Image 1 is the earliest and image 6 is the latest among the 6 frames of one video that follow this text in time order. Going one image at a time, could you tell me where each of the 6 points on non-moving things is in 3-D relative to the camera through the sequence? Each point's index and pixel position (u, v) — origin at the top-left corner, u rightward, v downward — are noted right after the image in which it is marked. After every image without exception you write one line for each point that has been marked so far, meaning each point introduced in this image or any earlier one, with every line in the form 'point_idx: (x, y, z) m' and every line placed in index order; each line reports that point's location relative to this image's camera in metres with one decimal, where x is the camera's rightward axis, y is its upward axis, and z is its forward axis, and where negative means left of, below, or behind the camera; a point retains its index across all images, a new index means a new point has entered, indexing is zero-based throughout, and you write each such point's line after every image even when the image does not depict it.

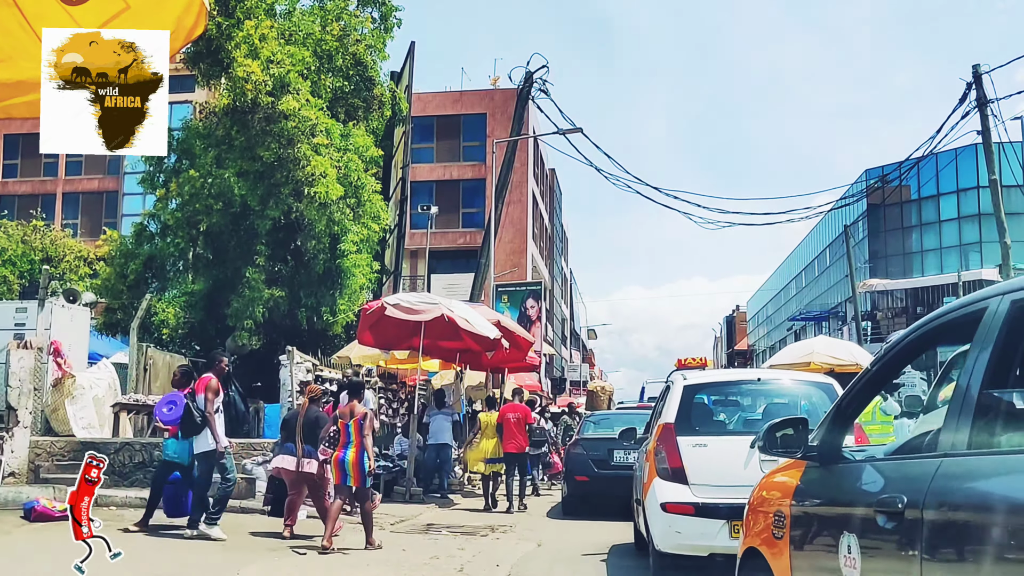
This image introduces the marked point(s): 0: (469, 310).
0: (-0.6, -0.3, +13.3) m
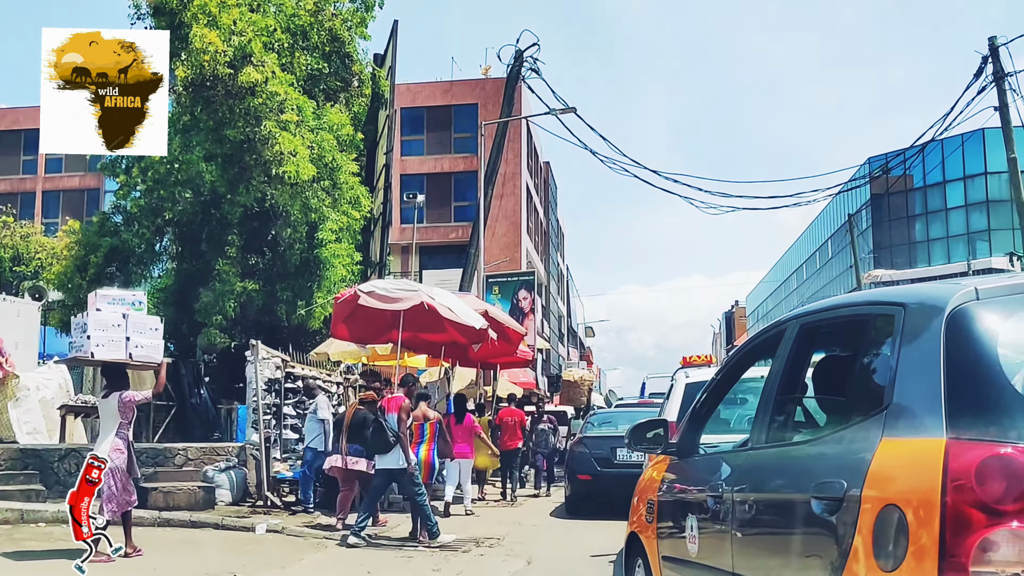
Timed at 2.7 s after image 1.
0: (-0.8, -0.1, +12.1) m
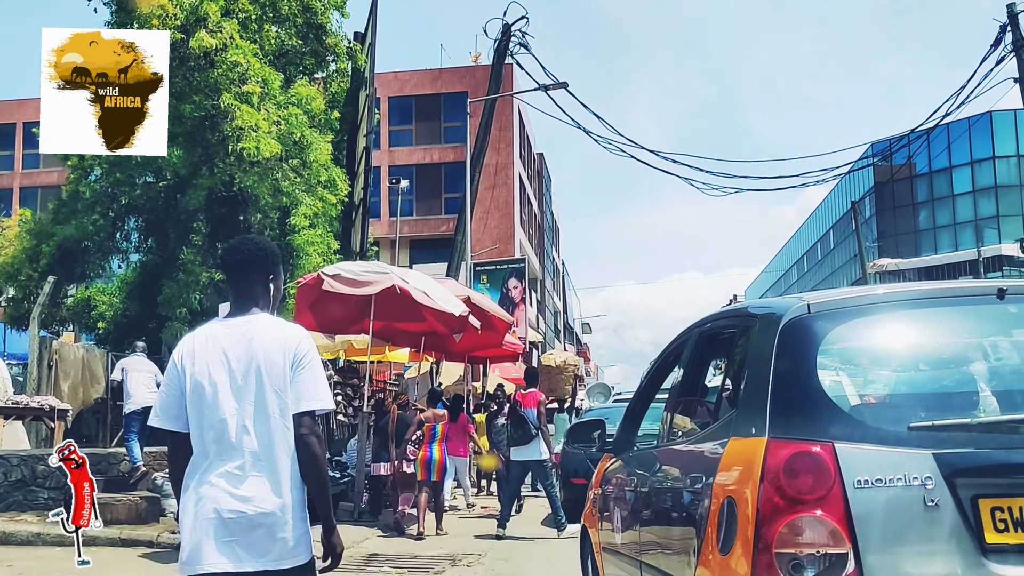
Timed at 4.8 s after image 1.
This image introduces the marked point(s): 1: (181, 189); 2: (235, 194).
0: (-0.9, +0.1, +10.8) m
1: (-5.6, +1.7, +16.3) m
2: (-4.8, +1.6, +16.6) m
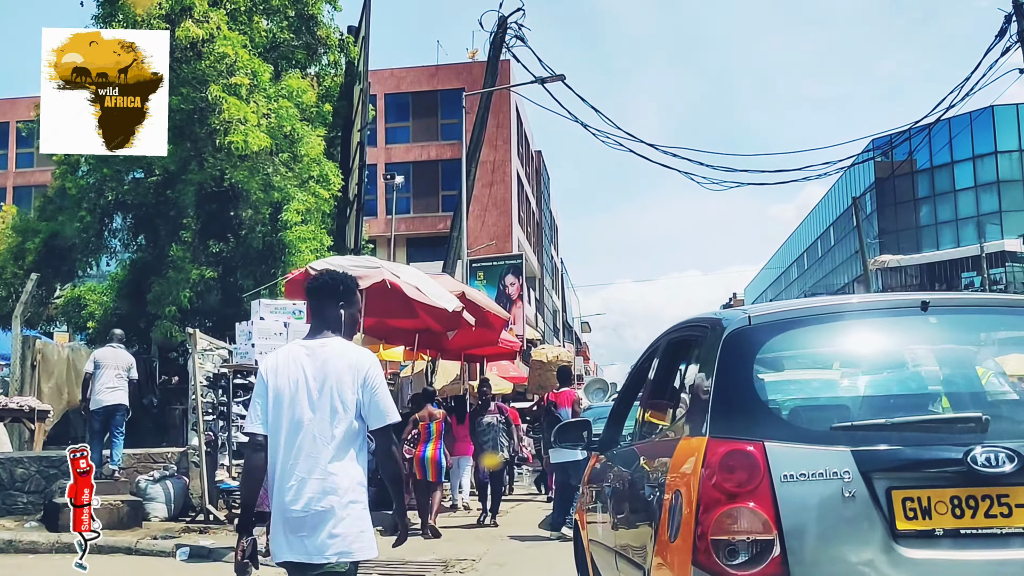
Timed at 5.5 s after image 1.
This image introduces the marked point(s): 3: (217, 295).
0: (-1.0, +0.1, +10.5) m
1: (-5.7, +1.7, +15.9) m
2: (-4.9, +1.7, +16.2) m
3: (-5.0, -0.1, +16.5) m
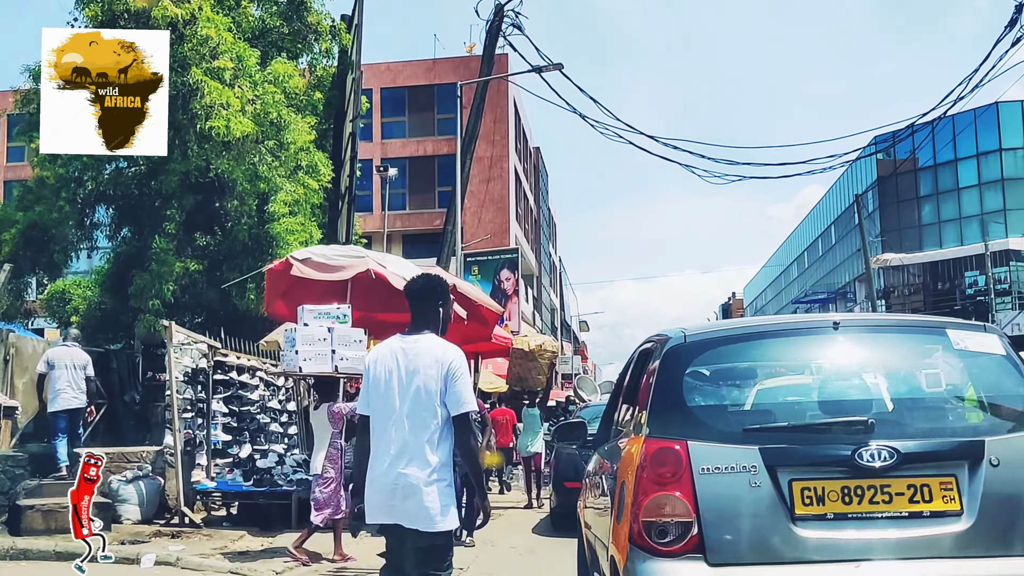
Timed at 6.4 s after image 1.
0: (-1.0, +0.2, +9.9) m
1: (-5.8, +1.8, +15.4) m
2: (-4.9, +1.8, +15.7) m
3: (-5.1, 0.0, +16.0) m
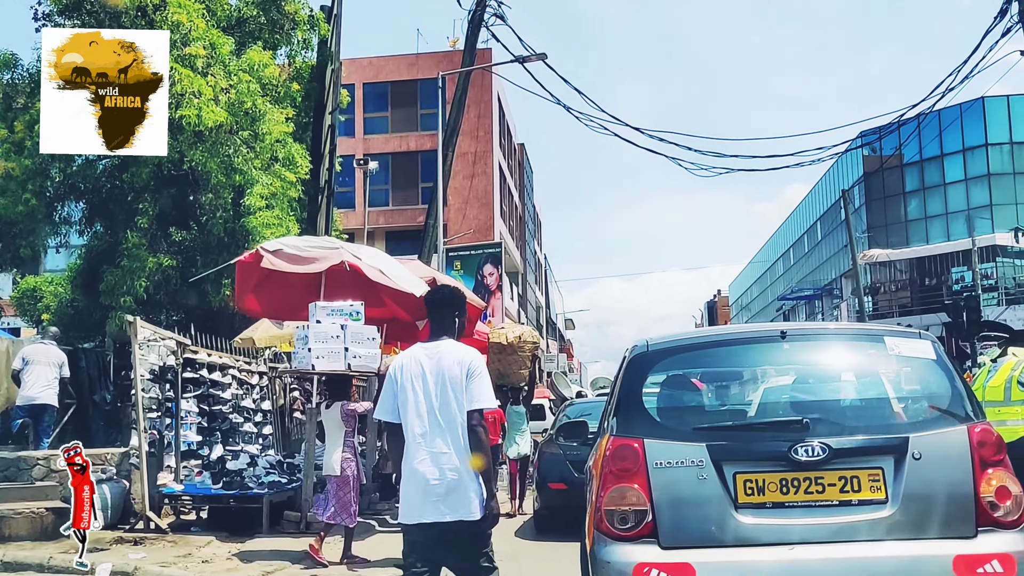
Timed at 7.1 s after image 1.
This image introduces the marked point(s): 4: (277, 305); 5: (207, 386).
0: (-1.2, +0.3, +9.5) m
1: (-6.0, +1.9, +14.9) m
2: (-5.2, +1.8, +15.2) m
3: (-5.4, +0.1, +15.5) m
4: (-2.5, -0.2, +10.1) m
5: (-3.5, -1.1, +10.8) m
